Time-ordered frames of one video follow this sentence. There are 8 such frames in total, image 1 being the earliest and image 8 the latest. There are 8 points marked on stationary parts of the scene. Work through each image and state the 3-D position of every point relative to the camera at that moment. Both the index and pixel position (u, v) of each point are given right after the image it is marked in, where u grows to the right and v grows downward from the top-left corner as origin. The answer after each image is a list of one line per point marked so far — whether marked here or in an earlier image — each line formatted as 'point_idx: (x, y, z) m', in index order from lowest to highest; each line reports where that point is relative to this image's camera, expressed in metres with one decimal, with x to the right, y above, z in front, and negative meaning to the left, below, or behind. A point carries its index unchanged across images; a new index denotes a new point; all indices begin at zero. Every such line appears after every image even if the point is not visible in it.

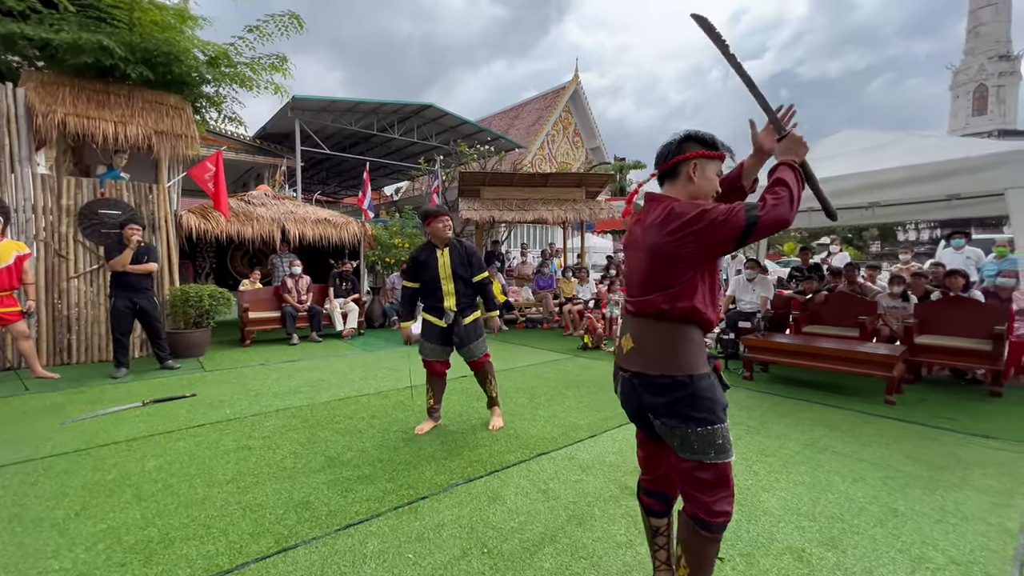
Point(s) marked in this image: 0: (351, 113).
0: (-5.9, +6.3, +16.2) m
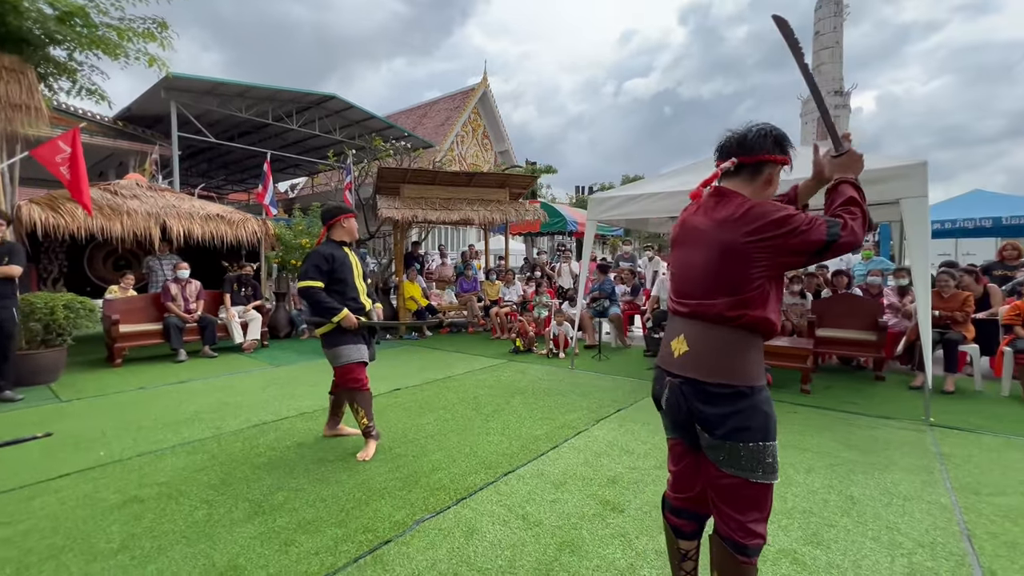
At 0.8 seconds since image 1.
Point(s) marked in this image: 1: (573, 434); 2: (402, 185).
0: (-8.8, +6.1, +14.5) m
1: (+0.5, -1.2, +3.6) m
2: (-2.2, +2.0, +8.8) m
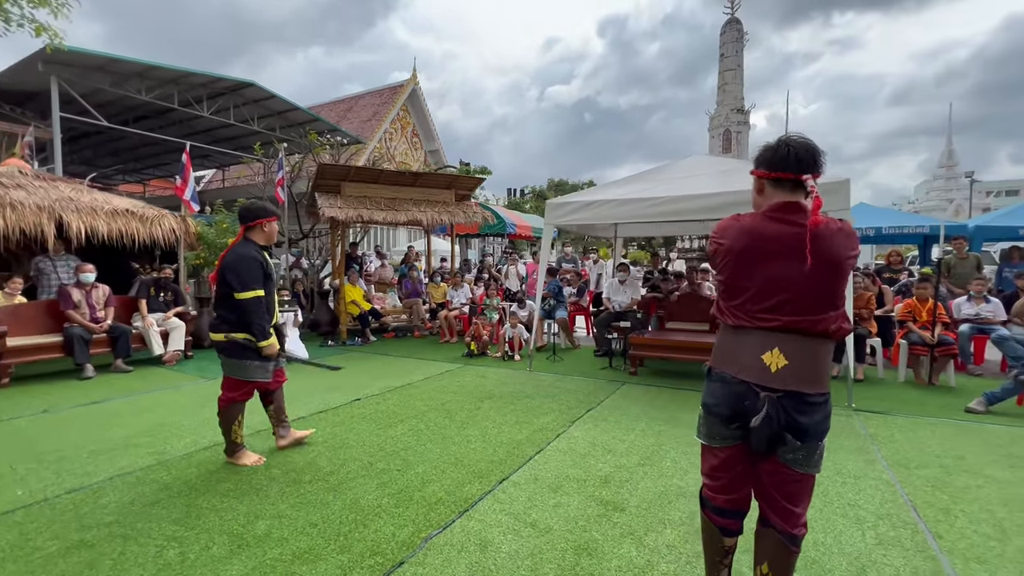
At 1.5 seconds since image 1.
0: (-10.6, +6.0, +12.9) m
1: (+0.3, -1.2, +3.7) m
2: (-3.1, +1.9, +8.3) m
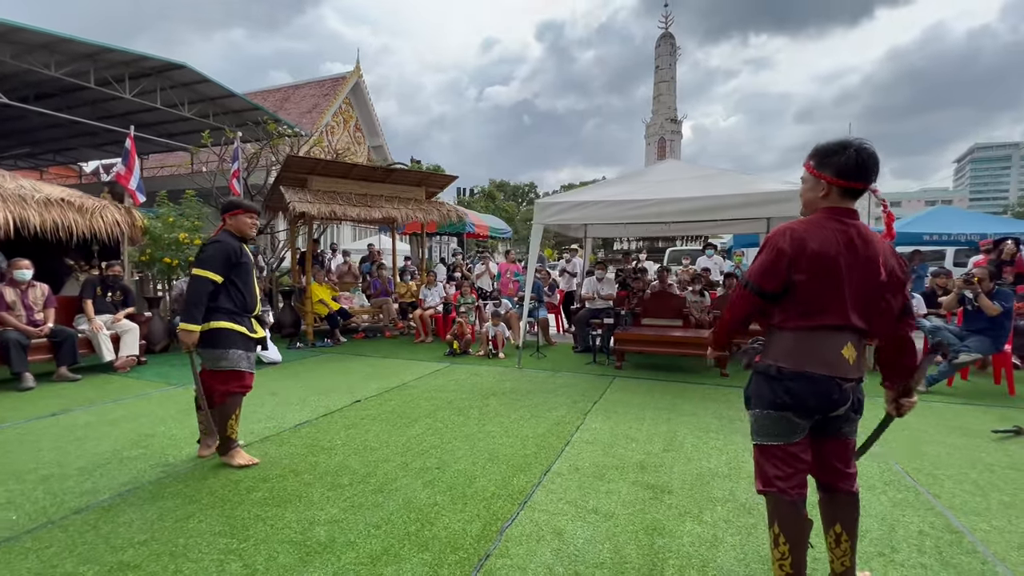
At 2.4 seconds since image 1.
0: (-11.6, +6.0, +11.4) m
1: (+0.5, -1.2, +3.8) m
2: (-3.6, +2.0, +7.9) m
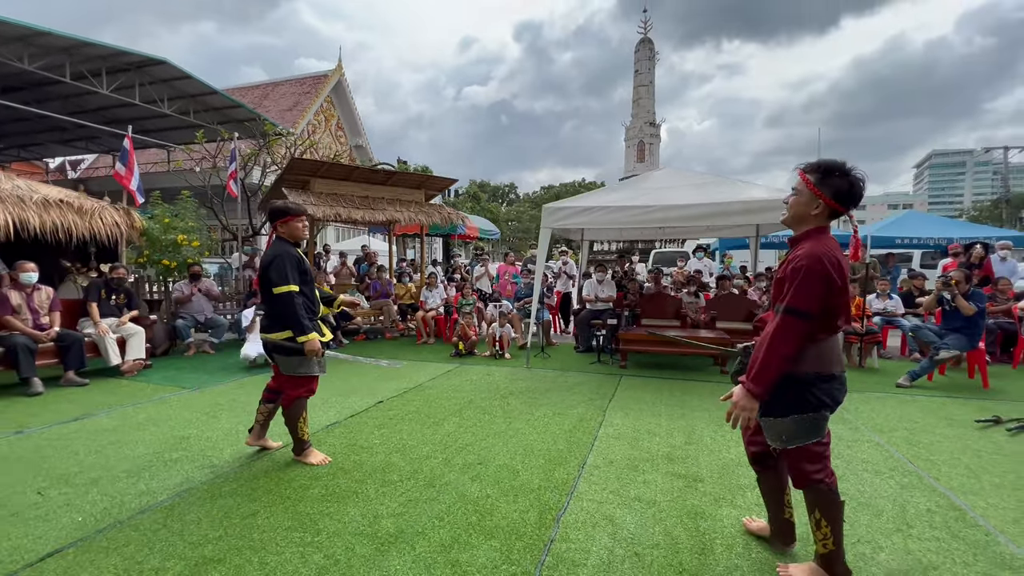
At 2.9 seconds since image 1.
0: (-11.7, +5.9, +11.0) m
1: (+0.7, -1.2, +4.0) m
2: (-3.5, +1.9, +8.0) m
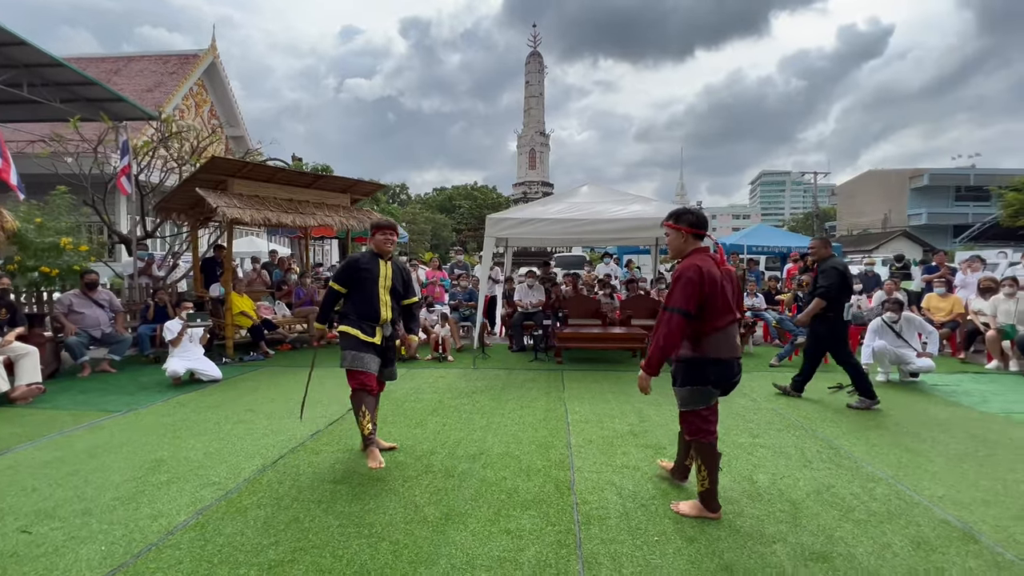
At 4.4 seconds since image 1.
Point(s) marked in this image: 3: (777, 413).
0: (-13.3, +5.7, +8.5) m
1: (+0.5, -1.3, +4.6) m
2: (-4.6, +1.8, +7.4) m
3: (+2.7, -1.3, +4.6) m
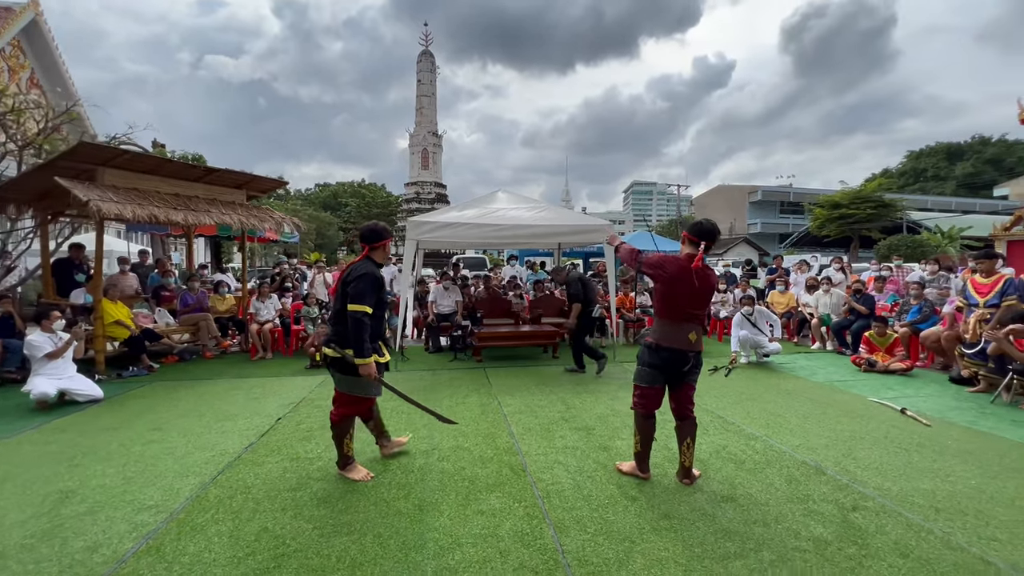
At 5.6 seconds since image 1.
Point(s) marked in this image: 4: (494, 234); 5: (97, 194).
0: (-14.6, +5.5, +5.4) m
1: (-0.2, -1.3, +4.9) m
2: (-5.8, +1.7, +6.4) m
3: (+2.0, -1.3, +5.5) m
4: (-0.3, +0.9, +7.3) m
5: (-5.7, +1.3, +6.1) m
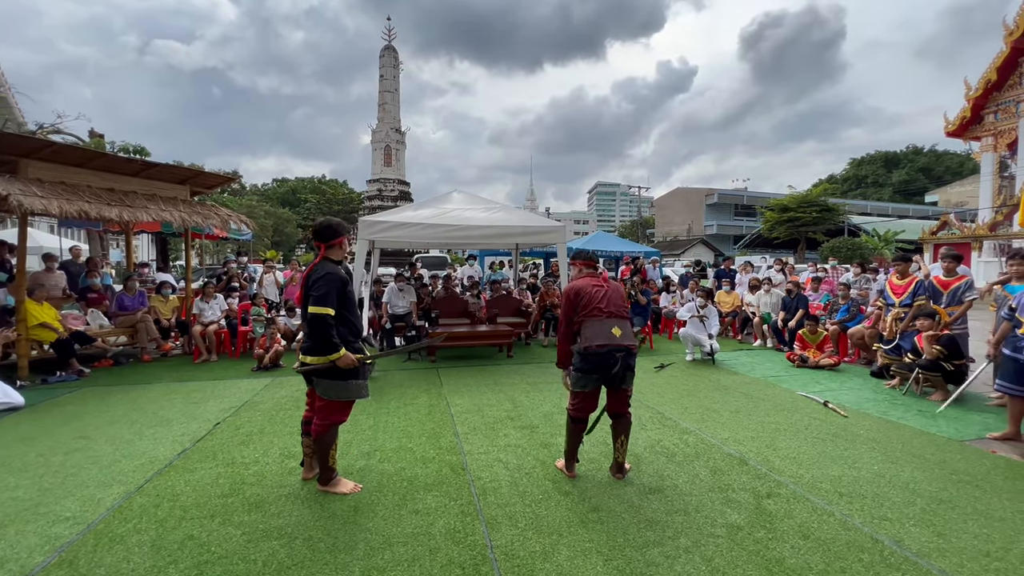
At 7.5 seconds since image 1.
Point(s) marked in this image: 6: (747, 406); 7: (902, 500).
0: (-15.2, +5.5, +4.3) m
1: (-0.7, -1.3, +4.9) m
2: (-6.5, +1.7, +6.0) m
3: (+1.4, -1.3, +5.7) m
4: (-1.0, +0.9, +7.3) m
5: (-6.3, +1.3, +5.7) m
6: (+2.6, -1.3, +5.0) m
7: (+2.6, -1.4, +3.0) m
